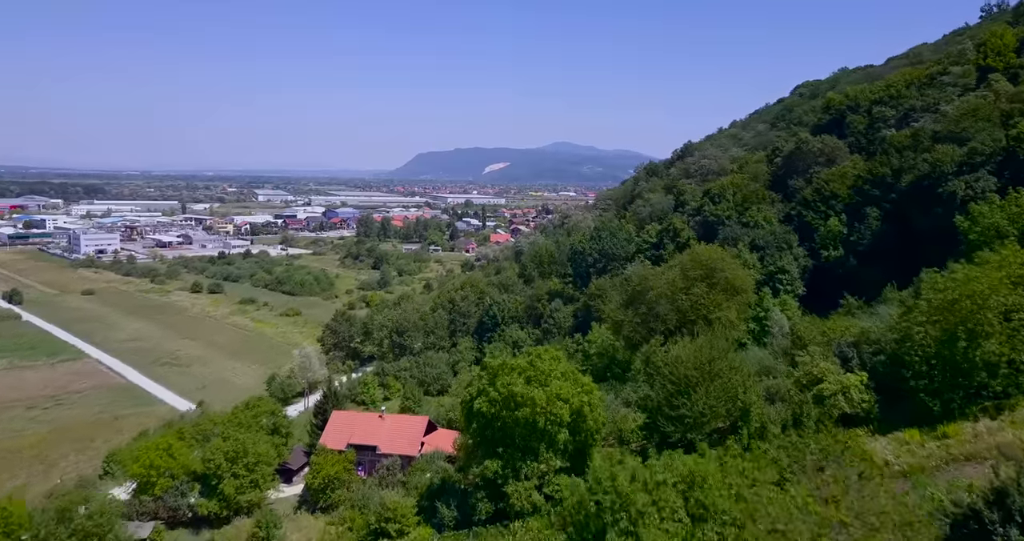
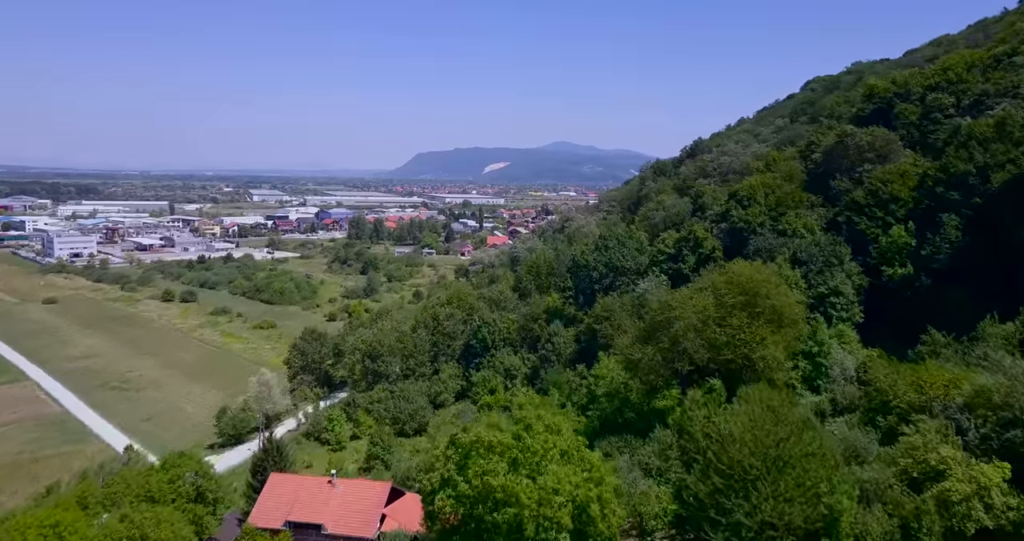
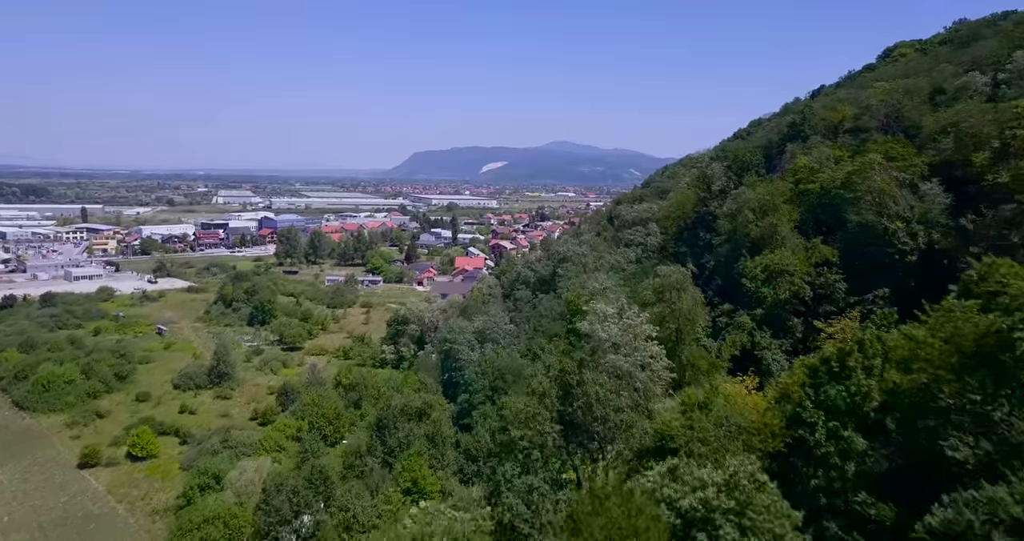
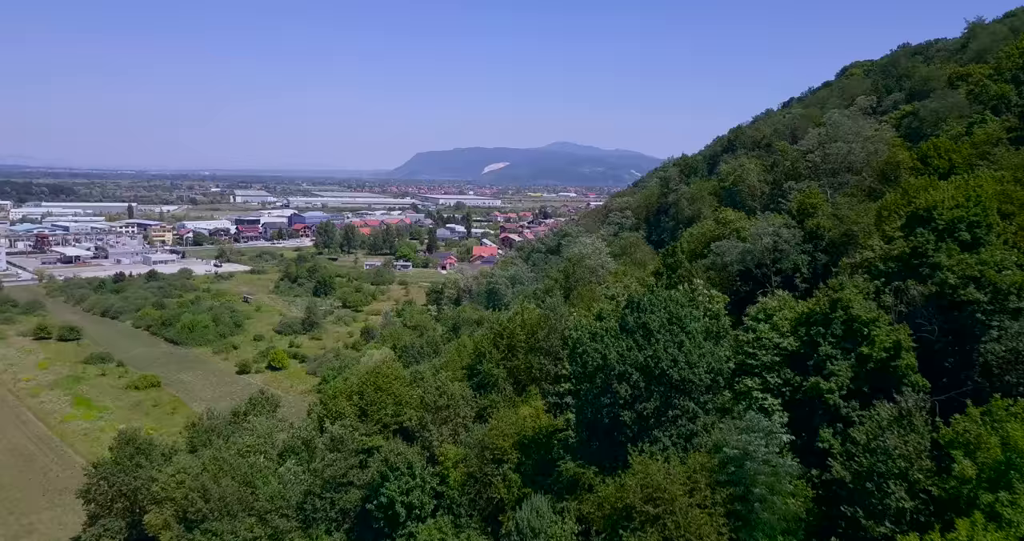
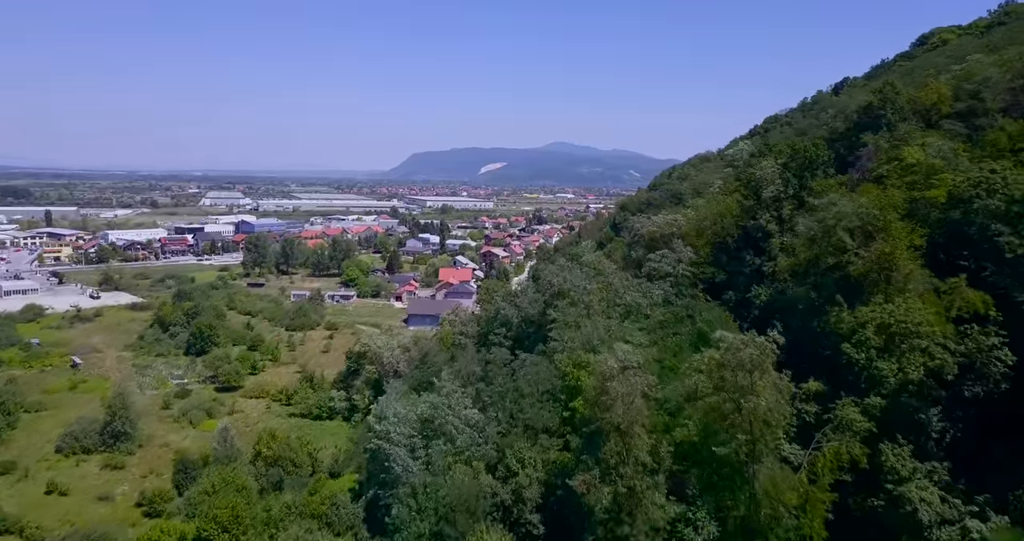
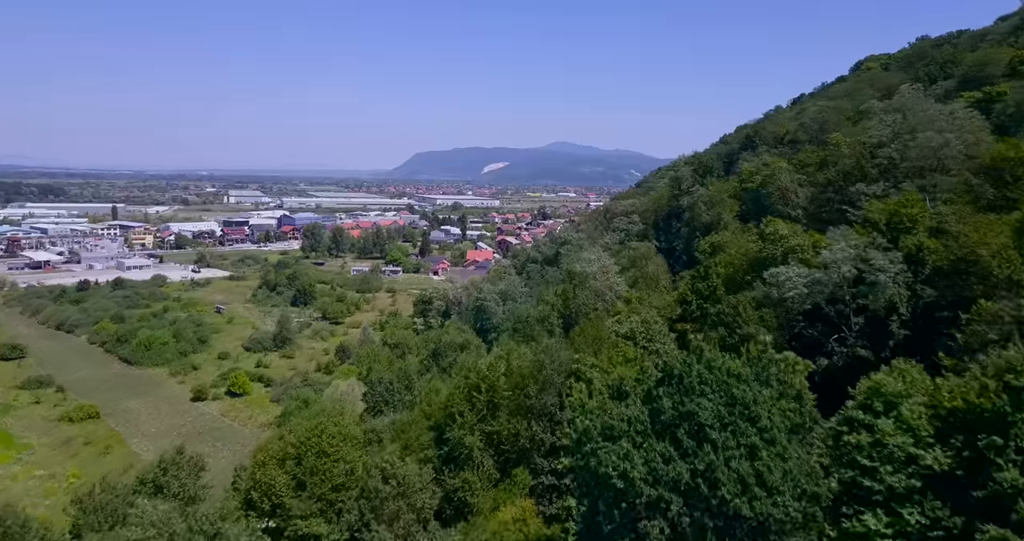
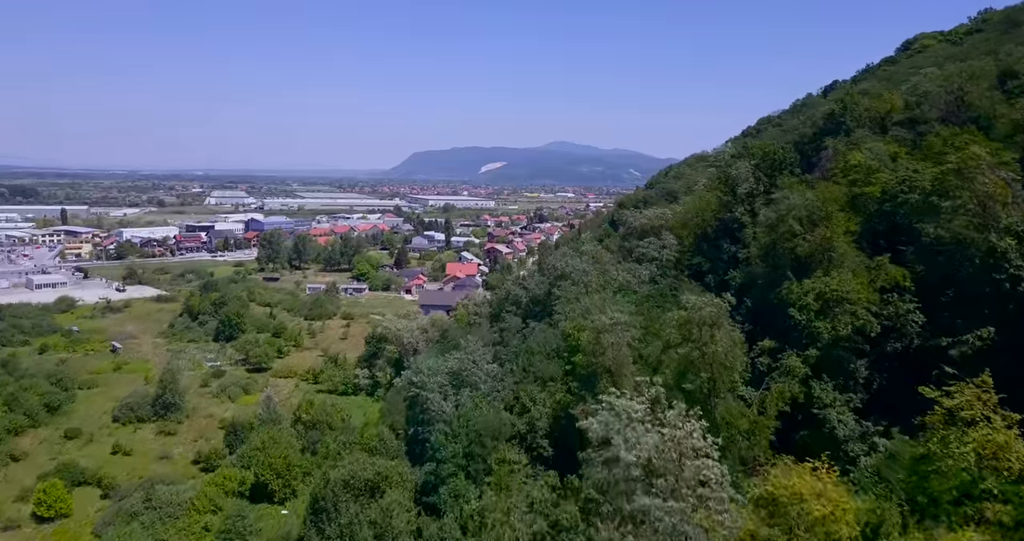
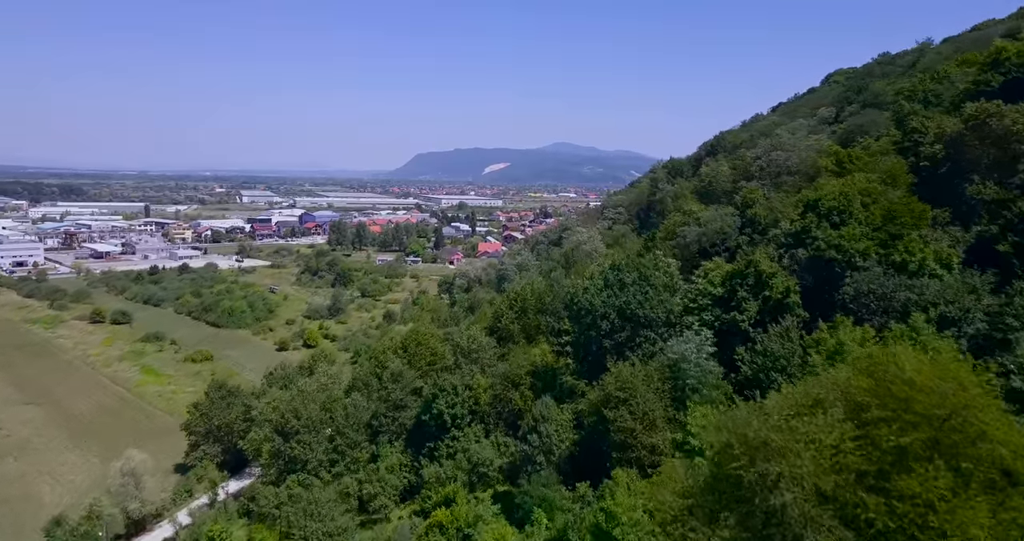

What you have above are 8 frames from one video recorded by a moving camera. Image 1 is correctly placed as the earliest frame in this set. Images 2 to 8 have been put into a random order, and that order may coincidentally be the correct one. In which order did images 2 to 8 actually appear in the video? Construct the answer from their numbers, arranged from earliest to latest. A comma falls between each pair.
2, 8, 4, 6, 3, 7, 5
